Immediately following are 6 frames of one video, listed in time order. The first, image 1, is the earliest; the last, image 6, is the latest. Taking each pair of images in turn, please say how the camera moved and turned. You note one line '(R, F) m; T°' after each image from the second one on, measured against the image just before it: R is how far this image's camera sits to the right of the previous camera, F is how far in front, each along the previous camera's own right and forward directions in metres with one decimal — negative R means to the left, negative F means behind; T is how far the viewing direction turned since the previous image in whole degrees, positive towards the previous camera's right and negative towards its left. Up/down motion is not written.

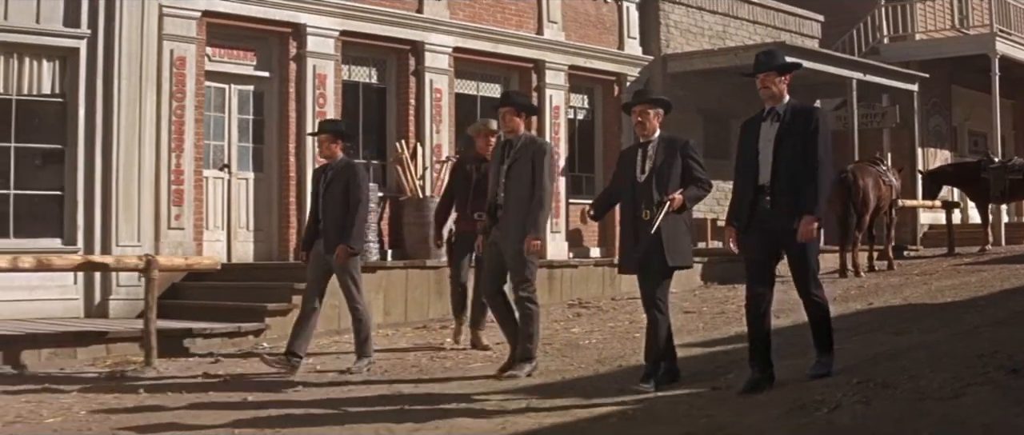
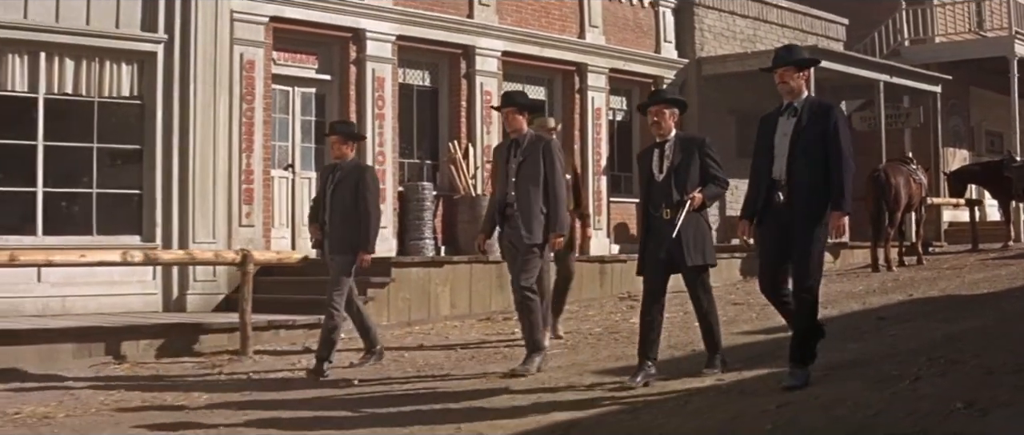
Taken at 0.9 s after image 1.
(-1.0, -0.5) m; +1°
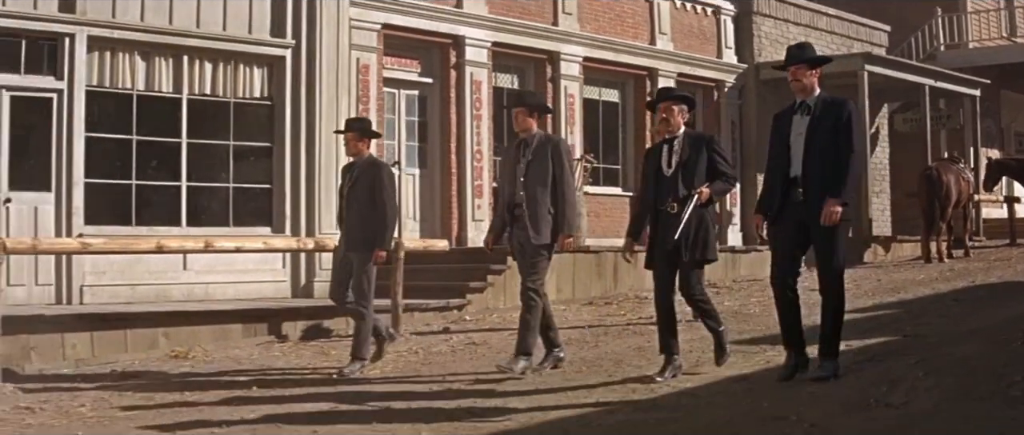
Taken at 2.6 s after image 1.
(-1.7, -1.0) m; +1°
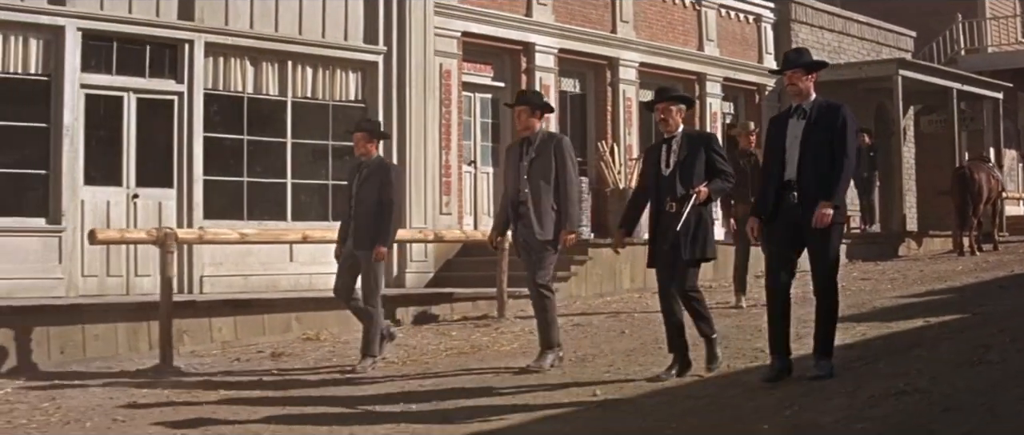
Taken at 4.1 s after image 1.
(-1.5, -0.9) m; +1°
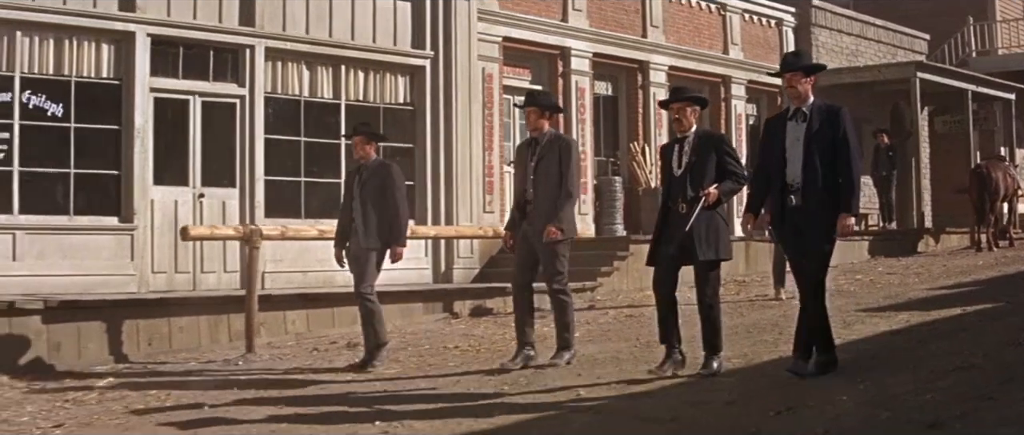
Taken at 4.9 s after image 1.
(-0.8, -0.5) m; 0°
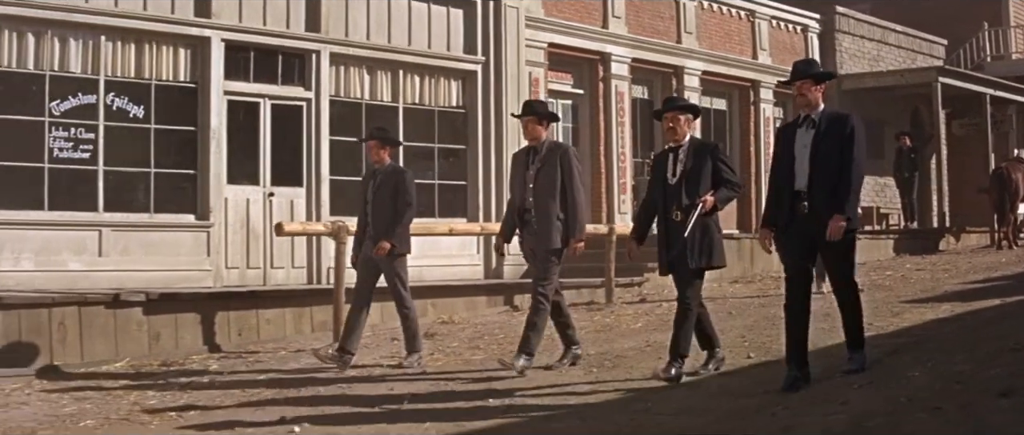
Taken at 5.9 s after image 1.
(-0.9, -0.6) m; 0°
